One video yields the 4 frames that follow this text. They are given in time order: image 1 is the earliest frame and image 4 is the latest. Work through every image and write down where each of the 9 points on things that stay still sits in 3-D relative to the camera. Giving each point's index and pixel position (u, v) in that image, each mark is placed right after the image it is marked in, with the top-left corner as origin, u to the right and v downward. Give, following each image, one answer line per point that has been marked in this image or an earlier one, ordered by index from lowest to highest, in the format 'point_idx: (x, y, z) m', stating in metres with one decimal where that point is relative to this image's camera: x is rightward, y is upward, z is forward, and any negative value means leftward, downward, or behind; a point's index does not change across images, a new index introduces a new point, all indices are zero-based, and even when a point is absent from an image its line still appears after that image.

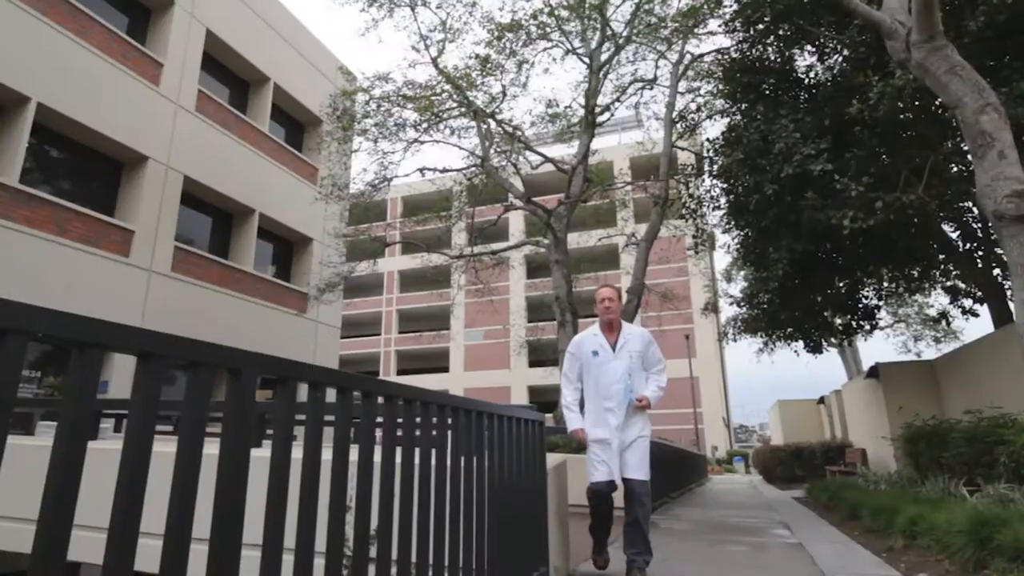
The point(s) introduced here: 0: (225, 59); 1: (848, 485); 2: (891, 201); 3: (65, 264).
0: (-5.8, +4.7, +12.1) m
1: (+4.1, -2.4, +7.3) m
2: (+3.5, +0.8, +5.6) m
3: (-6.5, +0.4, +8.6) m
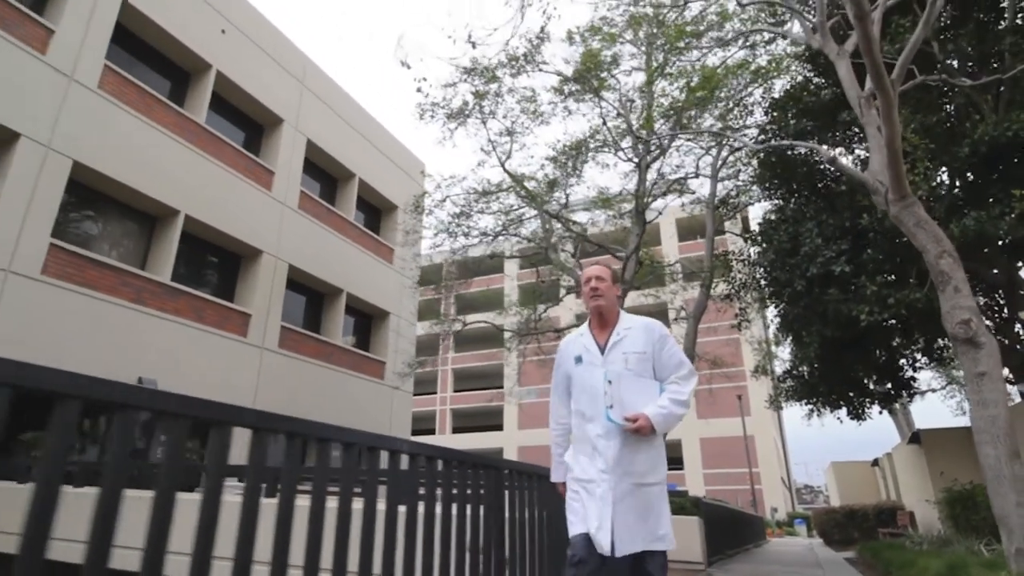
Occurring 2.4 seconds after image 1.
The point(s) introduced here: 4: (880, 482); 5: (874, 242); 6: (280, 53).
0: (-4.5, +3.0, +14.2) m
1: (+5.1, -3.4, +7.9) m
2: (+4.3, -0.1, +6.6) m
3: (-5.4, -1.0, +10.4) m
4: (+12.1, -6.4, +19.6) m
5: (+4.4, +0.5, +7.2) m
6: (-5.1, +5.1, +13.0) m
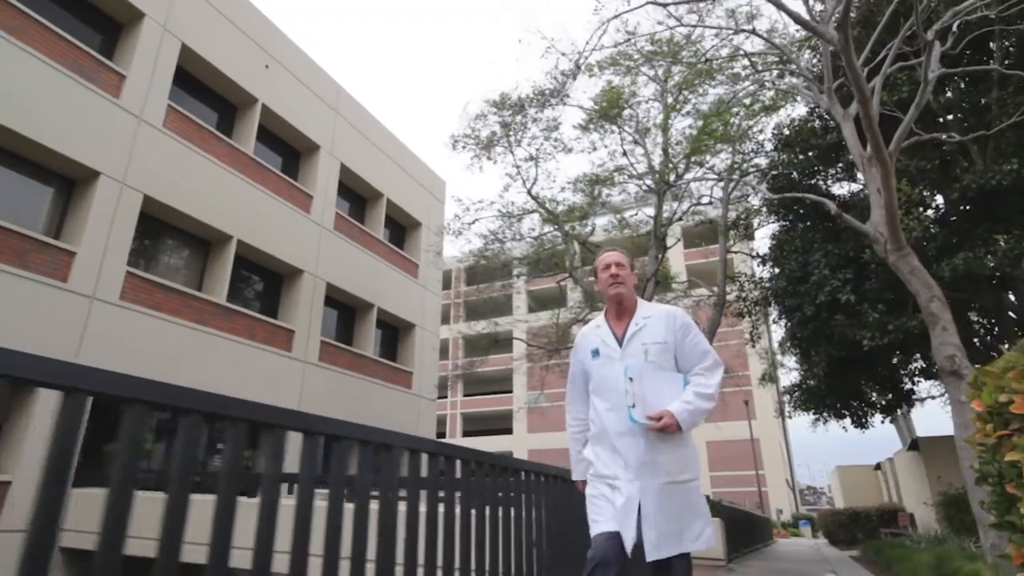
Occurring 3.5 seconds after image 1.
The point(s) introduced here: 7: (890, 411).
0: (-4.0, +2.6, +15.0) m
1: (+5.6, -3.7, +8.7) m
2: (+4.8, -0.4, +7.4) m
3: (-4.9, -1.4, +11.2) m
4: (+12.7, -6.7, +20.4) m
5: (+4.9, +0.2, +8.0) m
6: (-4.6, +4.8, +13.9) m
7: (+6.3, -2.1, +9.9) m
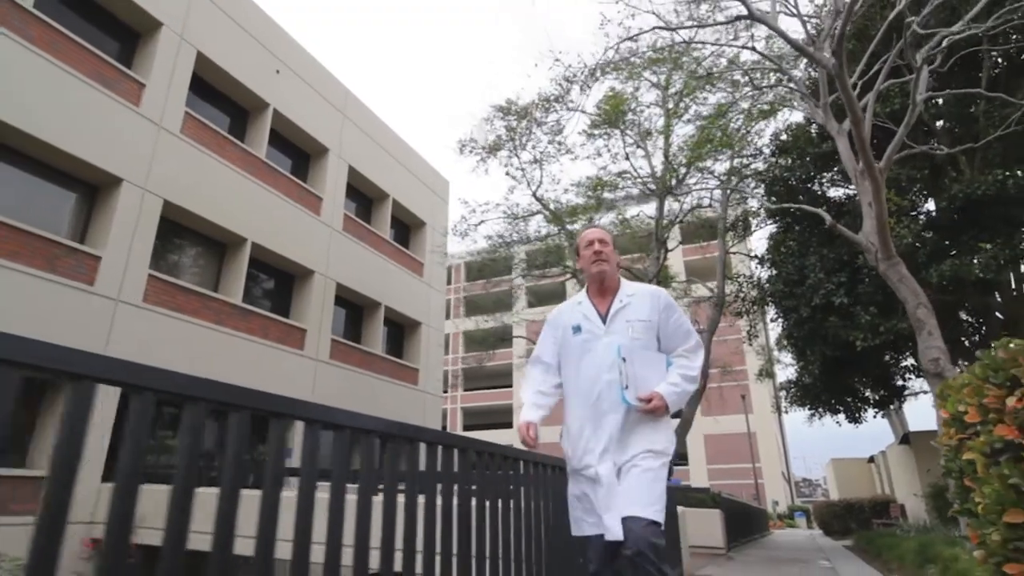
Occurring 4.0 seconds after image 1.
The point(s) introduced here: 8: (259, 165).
0: (-3.9, +2.7, +15.3) m
1: (+5.7, -3.8, +9.2) m
2: (+5.0, -0.5, +7.8) m
3: (-4.8, -1.4, +11.6) m
4: (+12.8, -6.6, +20.9) m
5: (+5.0, +0.2, +8.4) m
6: (-4.5, +4.8, +14.2) m
7: (+6.4, -2.1, +10.3) m
8: (-5.2, +2.5, +12.2) m
